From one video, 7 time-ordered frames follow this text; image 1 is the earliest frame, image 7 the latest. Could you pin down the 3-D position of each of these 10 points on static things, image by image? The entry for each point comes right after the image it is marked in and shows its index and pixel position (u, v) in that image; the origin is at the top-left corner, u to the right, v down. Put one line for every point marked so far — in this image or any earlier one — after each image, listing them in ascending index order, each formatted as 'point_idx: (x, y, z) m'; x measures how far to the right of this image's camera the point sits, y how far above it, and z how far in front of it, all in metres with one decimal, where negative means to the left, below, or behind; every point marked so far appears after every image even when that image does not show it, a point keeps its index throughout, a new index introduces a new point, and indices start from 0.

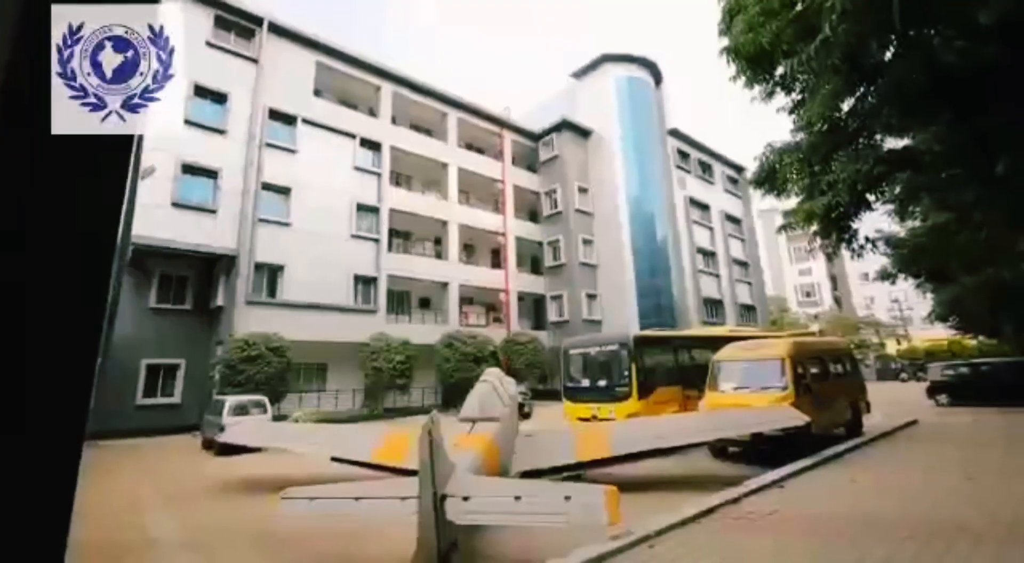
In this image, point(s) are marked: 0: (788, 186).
0: (+4.4, +1.4, +8.1) m
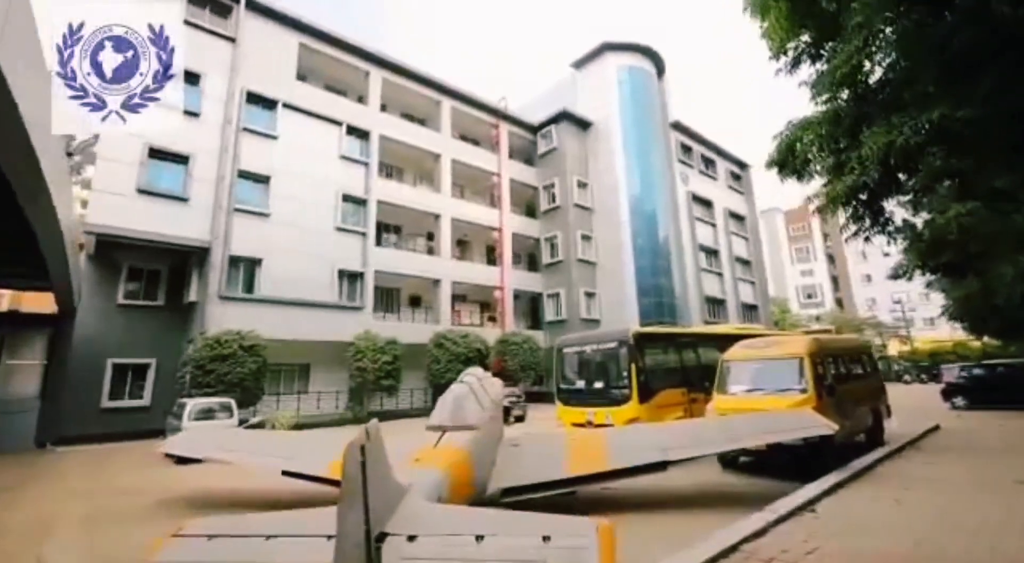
0: (+4.2, +1.6, +7.2) m
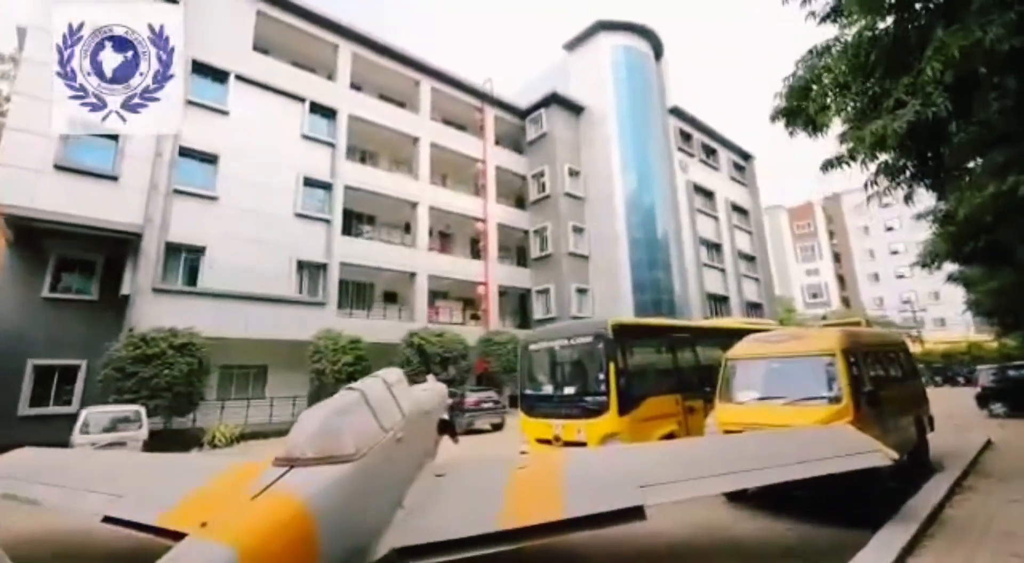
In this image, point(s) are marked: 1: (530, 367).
0: (+3.6, +1.9, +5.6) m
1: (+0.2, -1.2, +7.1) m
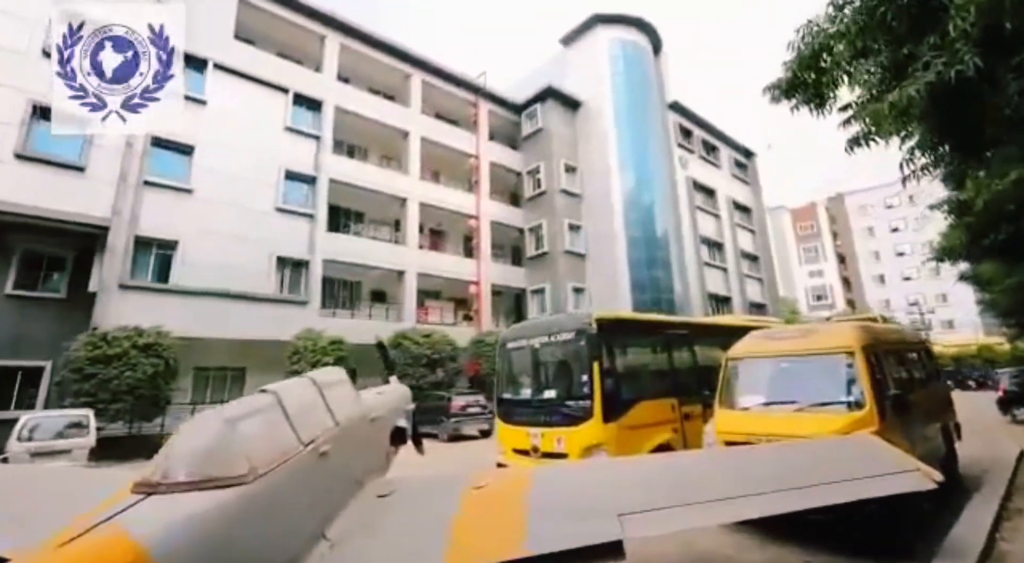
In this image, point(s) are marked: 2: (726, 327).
0: (+3.3, +2.0, +4.9) m
1: (0.0, -1.1, +6.3) m
2: (+3.1, -0.7, +7.4) m
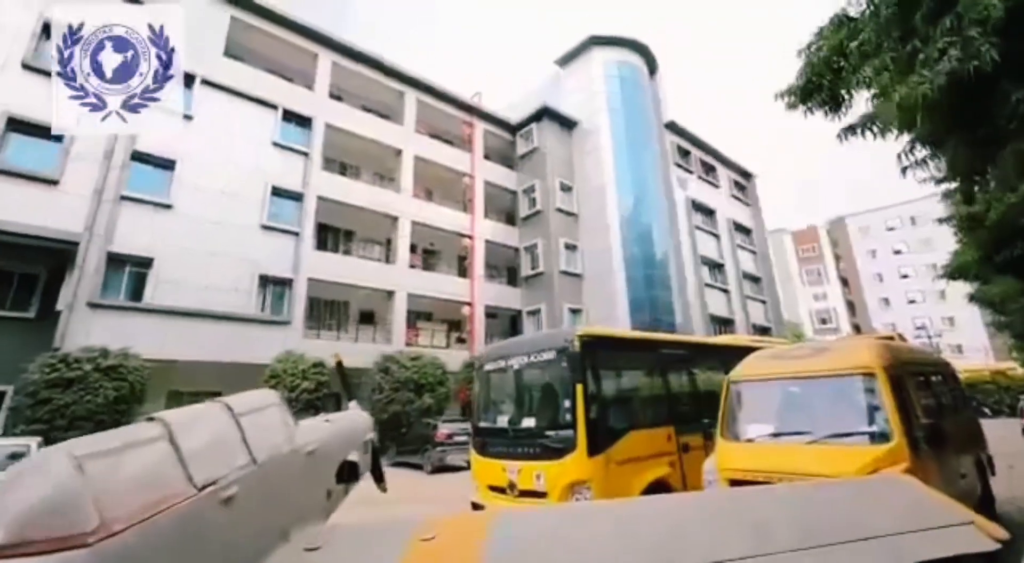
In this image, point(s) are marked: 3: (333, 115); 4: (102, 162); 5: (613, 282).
0: (+3.0, +1.9, +4.4) m
1: (-0.3, -1.3, +5.7) m
2: (+2.9, -0.9, +6.7) m
3: (-5.6, +5.2, +15.9) m
4: (-9.4, +2.7, +11.6) m
5: (+3.7, 0.0, +18.6) m
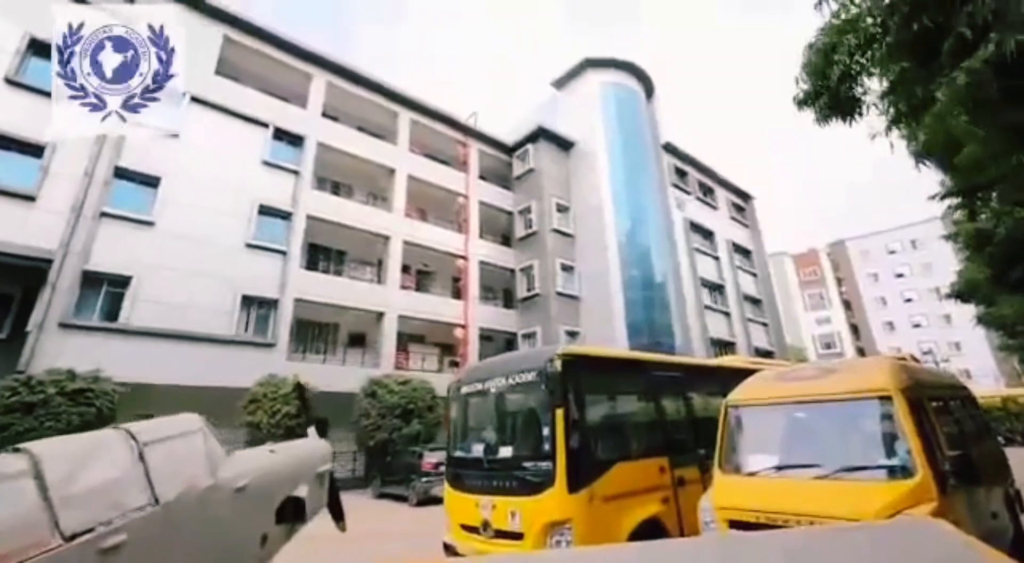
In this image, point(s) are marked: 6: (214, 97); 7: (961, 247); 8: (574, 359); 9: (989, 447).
0: (+2.8, +1.8, +4.0) m
1: (-0.5, -1.4, +5.2) m
2: (+2.7, -1.1, +6.3) m
3: (-5.8, +4.6, +15.8) m
4: (-9.6, +2.3, +11.3) m
5: (+3.5, -0.8, +18.2) m
6: (-8.1, +5.0, +13.8) m
7: (+9.0, +0.7, +10.2) m
8: (+0.6, -0.7, +4.6) m
9: (+4.5, -1.5, +4.8) m
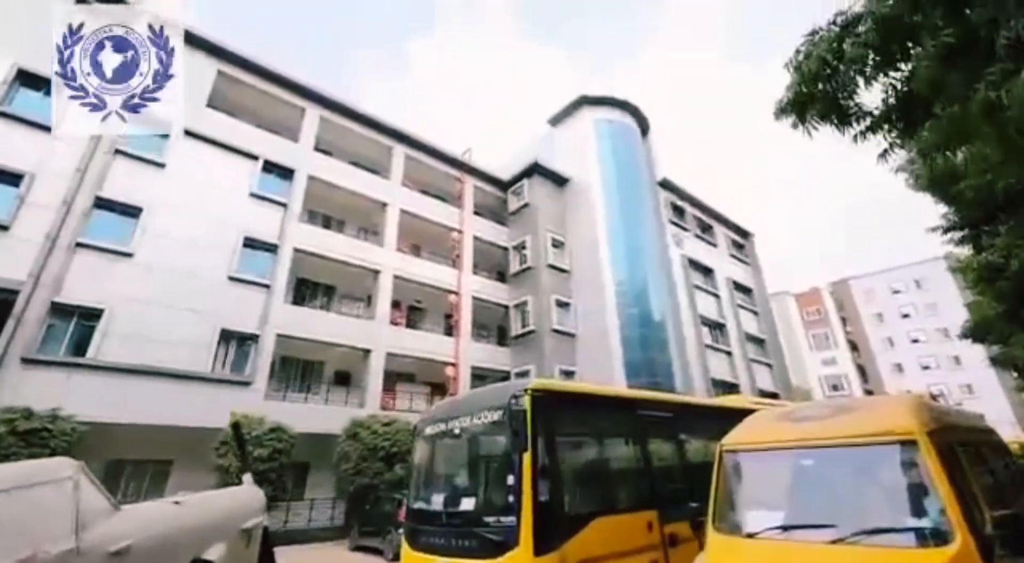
0: (+2.6, +1.6, +3.7) m
1: (-0.8, -1.7, +4.6) m
2: (+2.4, -1.5, +5.7) m
3: (-6.0, +3.5, +15.6) m
4: (-9.8, +1.6, +11.0) m
5: (+3.3, -2.1, +17.6) m
6: (-8.3, +4.1, +13.7) m
7: (+8.8, 0.0, +9.7) m
8: (+0.3, -0.9, +4.1) m
9: (+4.2, -1.8, +4.1) m
